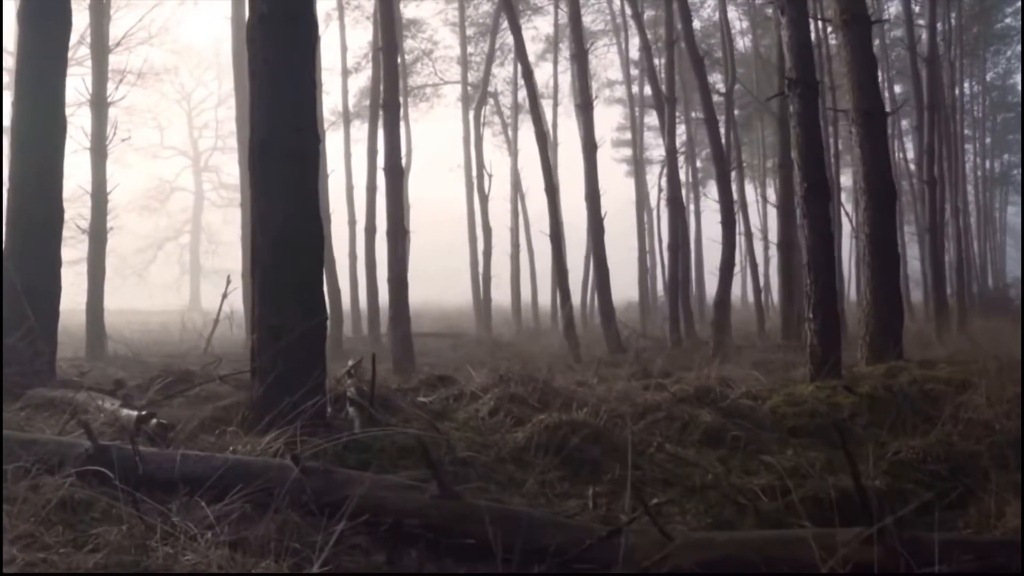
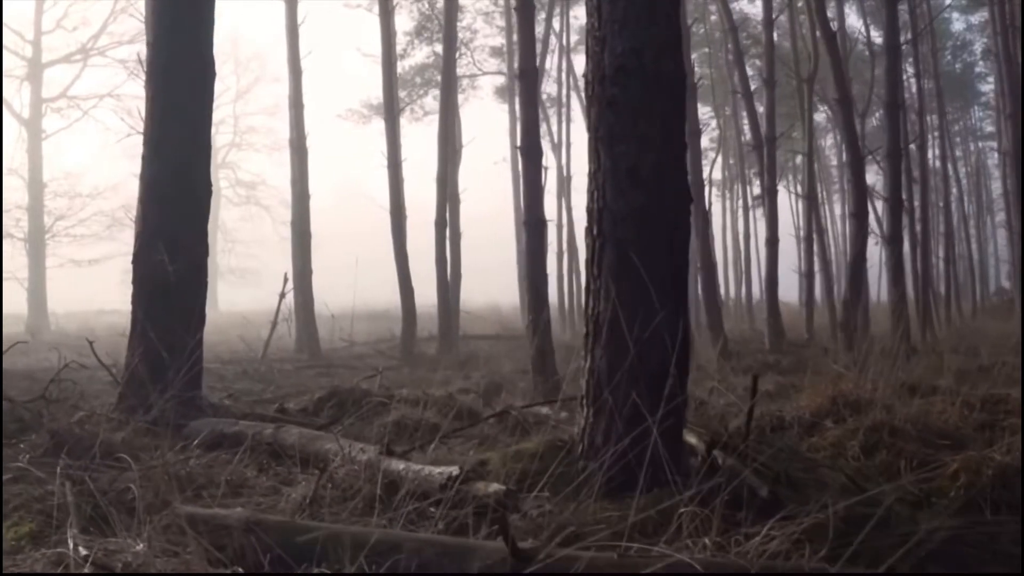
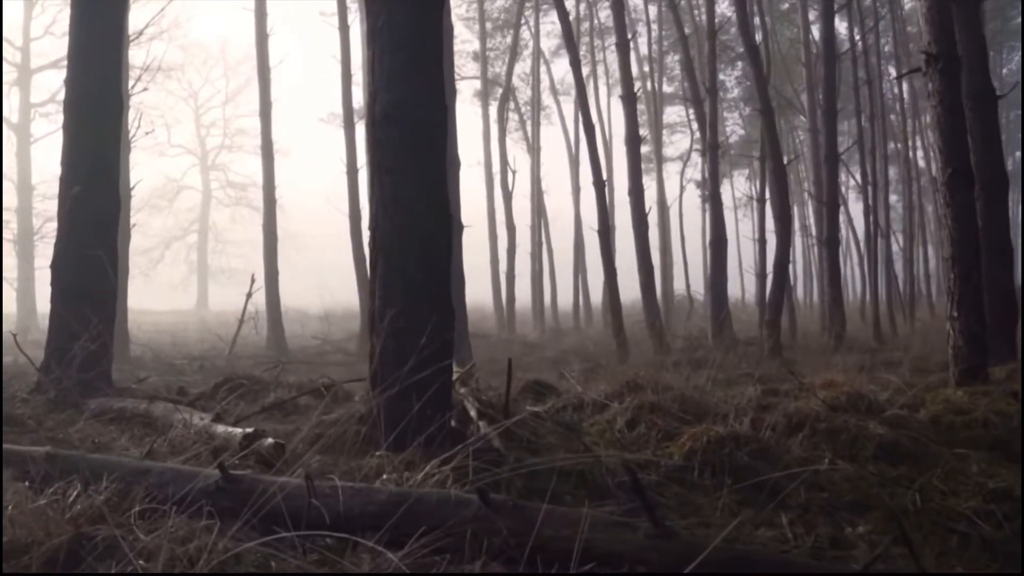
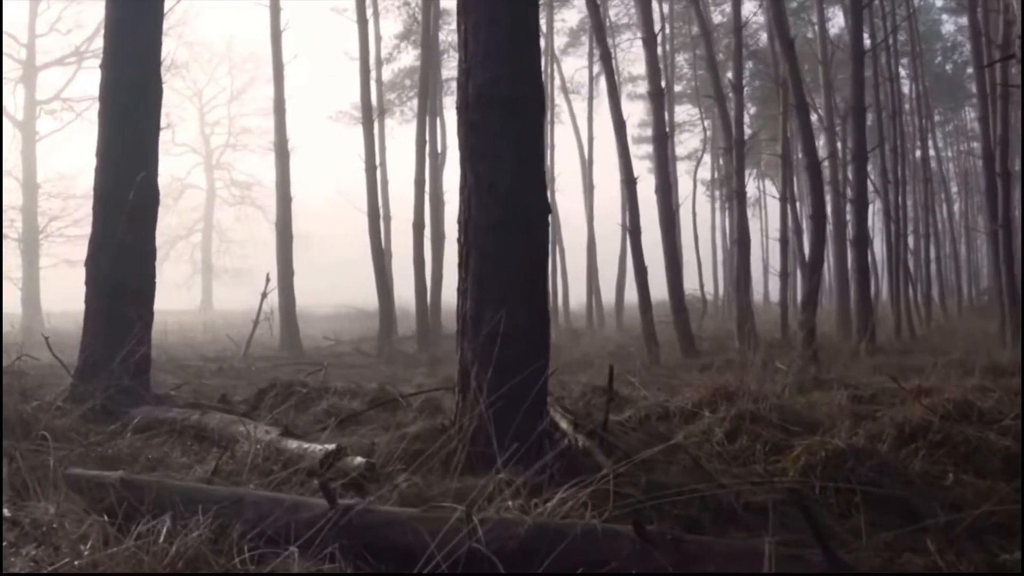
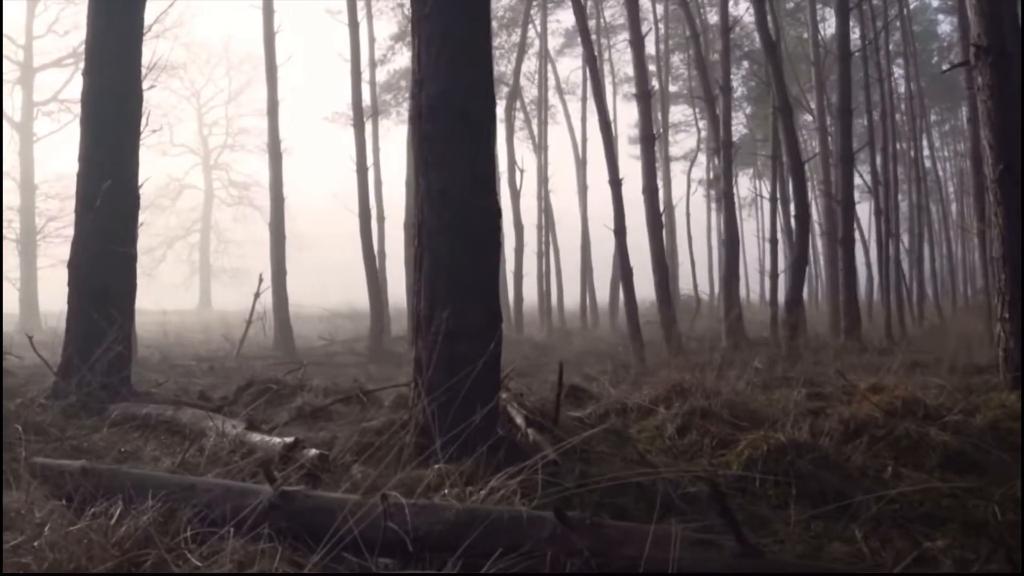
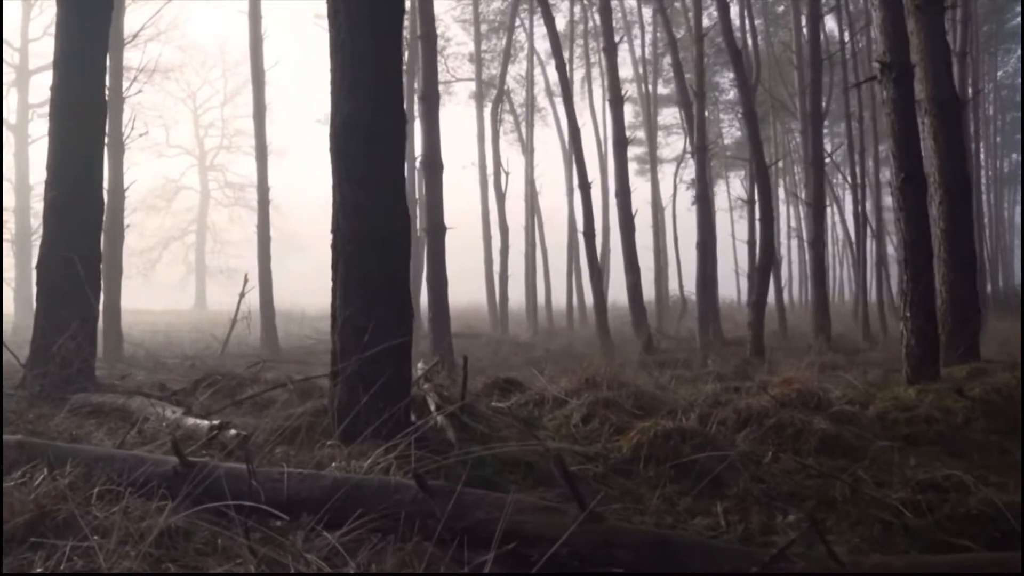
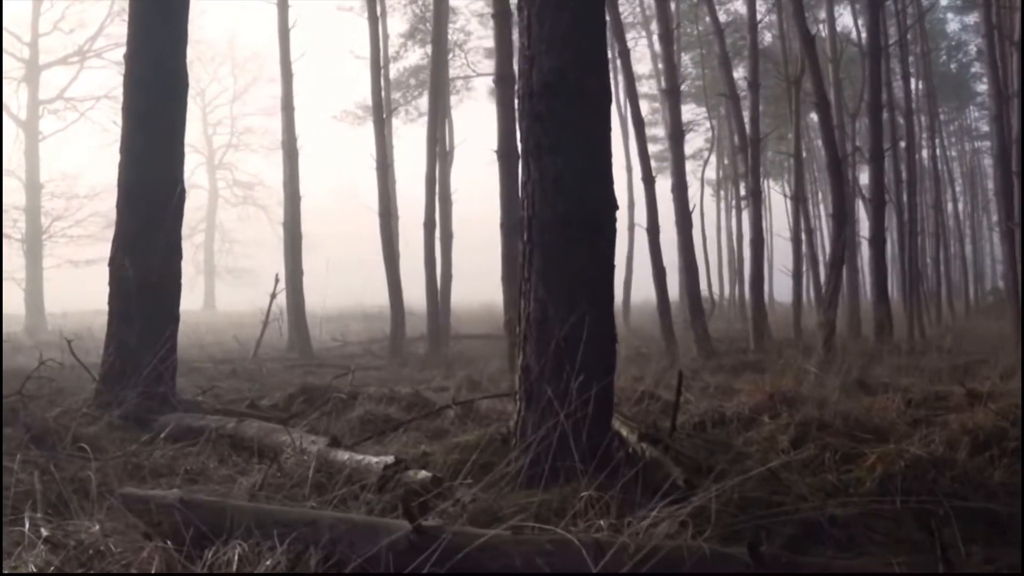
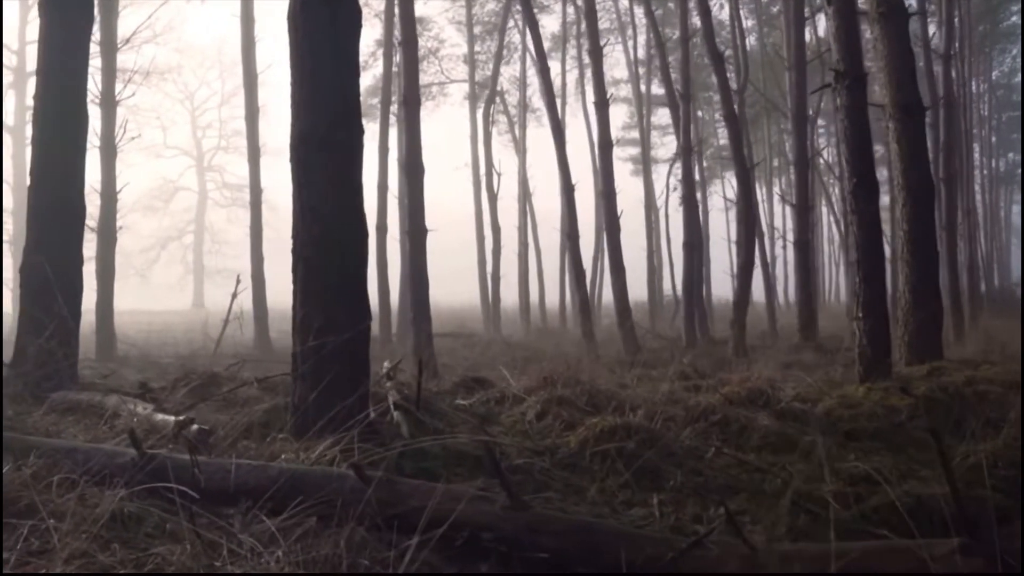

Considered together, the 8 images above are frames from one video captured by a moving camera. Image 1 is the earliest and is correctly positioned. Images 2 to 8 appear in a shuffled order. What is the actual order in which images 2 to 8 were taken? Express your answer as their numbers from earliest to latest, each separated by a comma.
8, 6, 3, 5, 4, 7, 2
